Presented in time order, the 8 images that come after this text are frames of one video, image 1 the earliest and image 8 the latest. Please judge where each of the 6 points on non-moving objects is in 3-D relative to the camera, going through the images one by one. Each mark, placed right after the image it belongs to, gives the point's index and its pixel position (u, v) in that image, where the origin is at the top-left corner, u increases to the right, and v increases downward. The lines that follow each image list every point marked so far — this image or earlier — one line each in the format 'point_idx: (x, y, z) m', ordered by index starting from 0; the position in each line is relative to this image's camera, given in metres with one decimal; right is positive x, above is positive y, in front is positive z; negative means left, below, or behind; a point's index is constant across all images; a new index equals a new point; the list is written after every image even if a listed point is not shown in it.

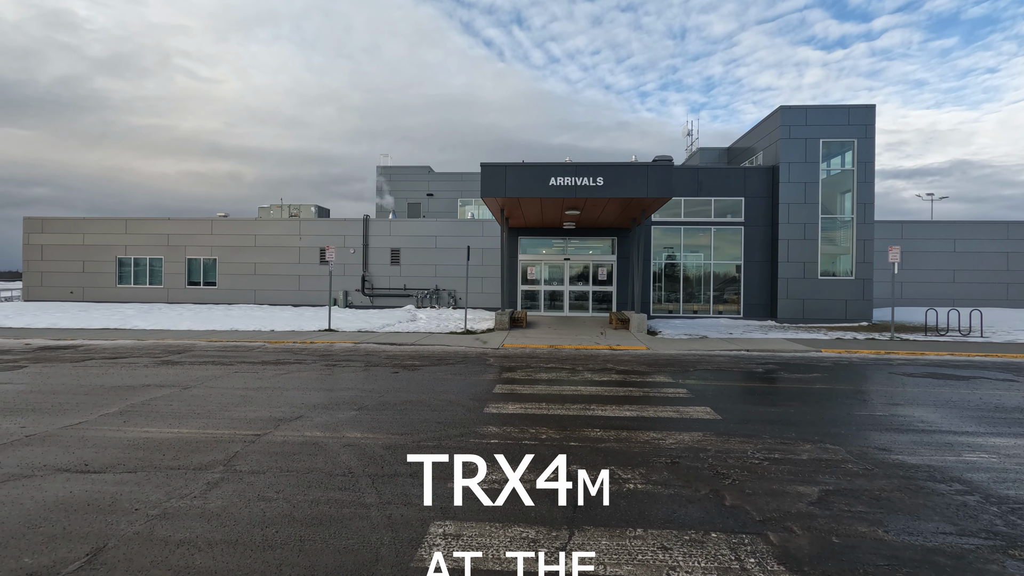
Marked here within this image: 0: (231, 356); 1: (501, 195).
0: (-6.1, -1.5, +11.6) m
1: (-0.3, +2.5, +14.4) m
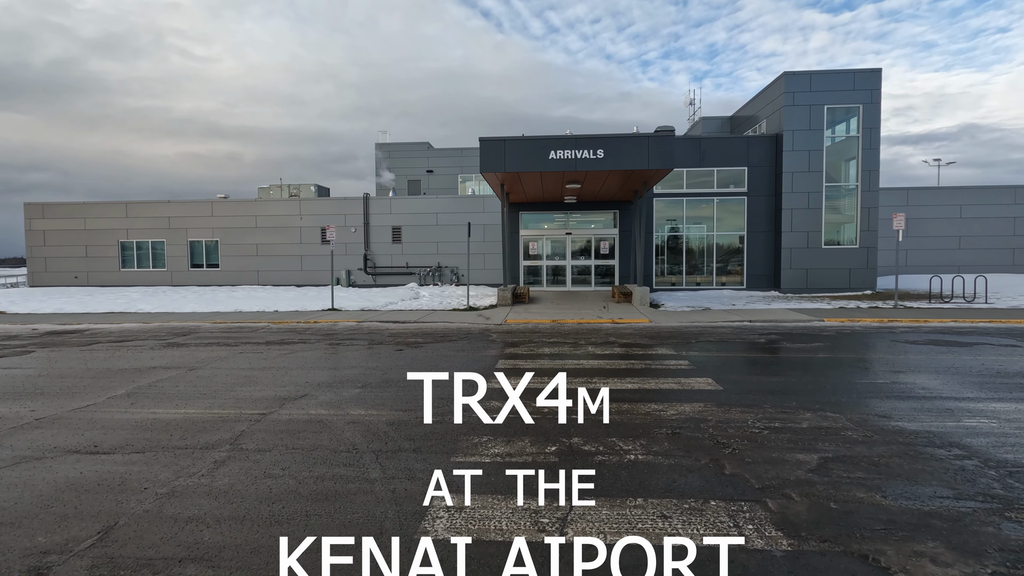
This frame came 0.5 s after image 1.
0: (-6.1, -1.1, +11.6) m
1: (-0.3, +3.2, +14.3) m
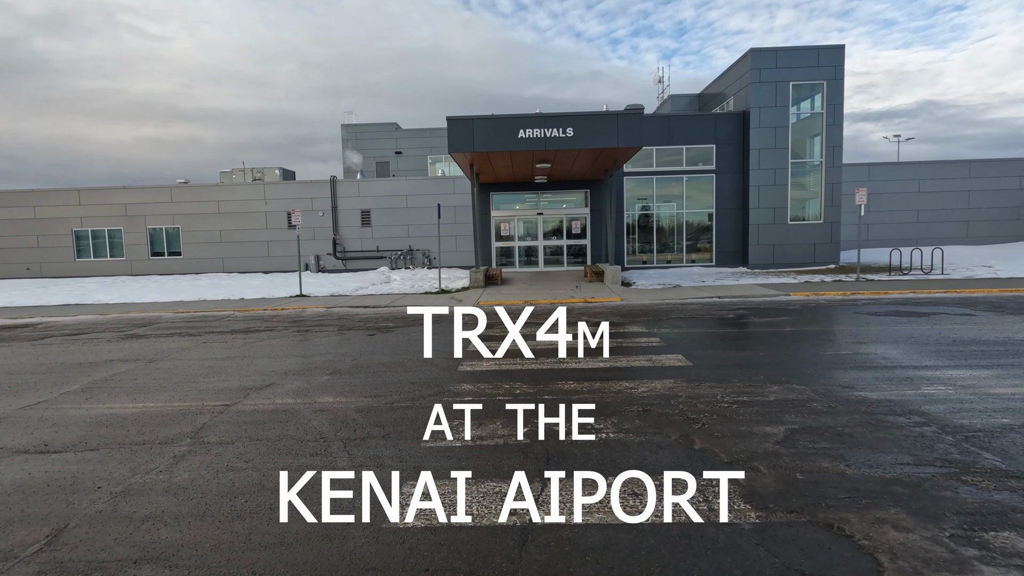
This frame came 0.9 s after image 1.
0: (-6.6, -0.8, +11.3) m
1: (-1.2, +3.7, +14.0) m
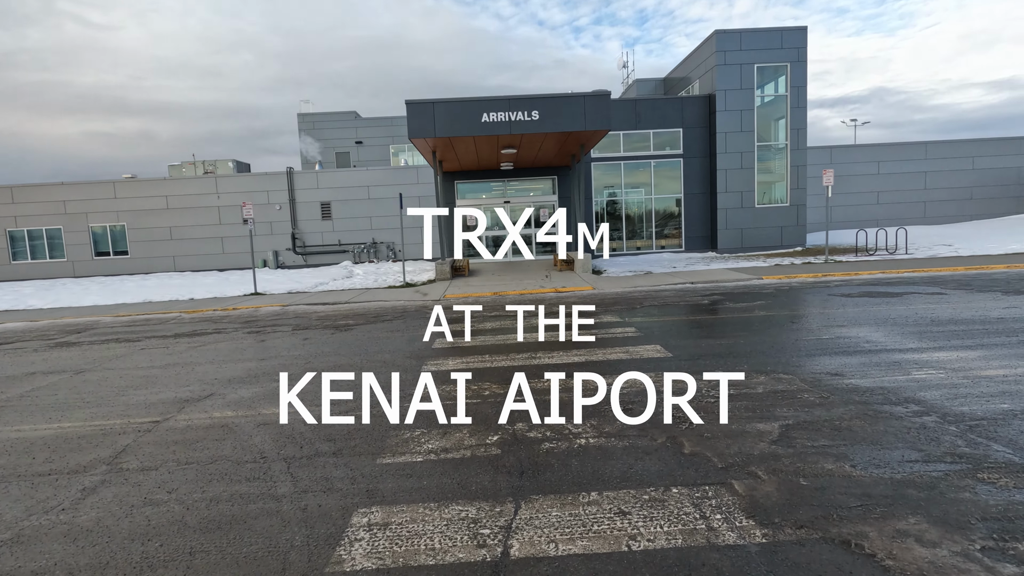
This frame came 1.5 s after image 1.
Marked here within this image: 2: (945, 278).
0: (-7.3, -0.8, +10.4) m
1: (-2.1, +3.9, +13.4) m
2: (+9.4, +0.2, +11.5) m
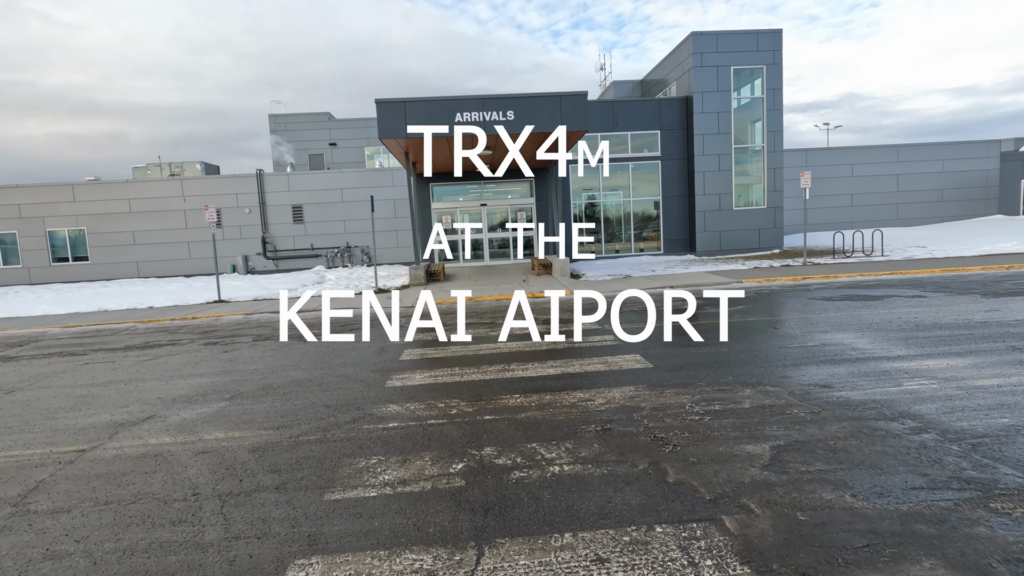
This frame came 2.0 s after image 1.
0: (-7.7, -1.0, +9.7) m
1: (-2.7, +3.7, +12.9) m
2: (+8.9, +0.2, +11.5) m
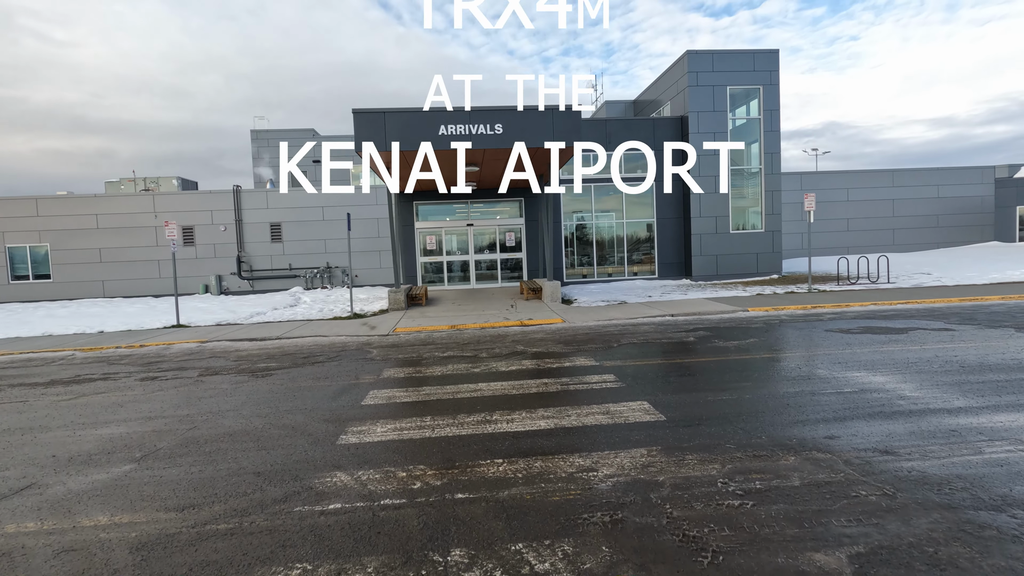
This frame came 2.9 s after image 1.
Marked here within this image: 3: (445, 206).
0: (-8.0, -1.4, +8.4) m
1: (-2.9, +3.1, +11.9) m
2: (+8.6, -0.4, +10.6) m
3: (-2.4, +3.0, +19.0) m
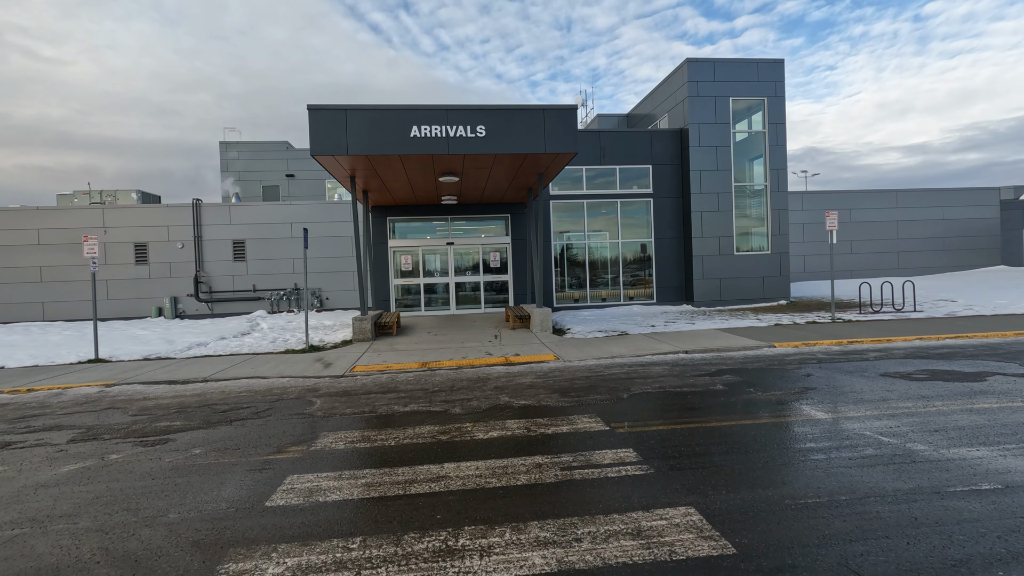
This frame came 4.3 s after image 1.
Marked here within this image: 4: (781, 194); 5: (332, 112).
0: (-8.2, -1.8, +6.3) m
1: (-3.2, +2.6, +10.1) m
2: (+8.3, -1.0, +8.9) m
3: (-2.9, +2.1, +17.2) m
4: (+9.5, +3.3, +18.7) m
5: (-3.3, +3.3, +10.1) m
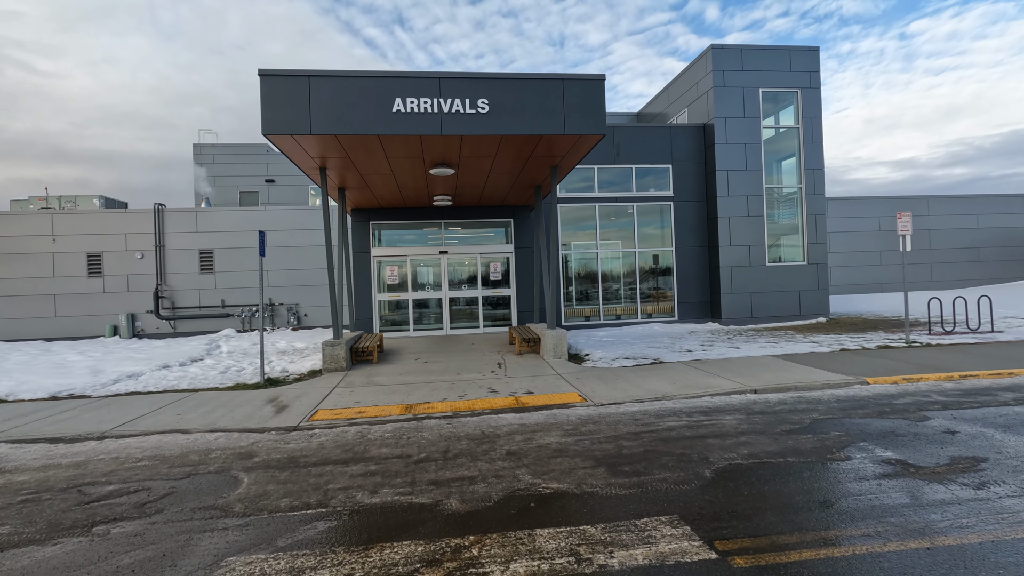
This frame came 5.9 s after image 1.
0: (-8.0, -1.9, +3.9) m
1: (-3.1, +2.3, +7.9) m
2: (+8.5, -1.2, +6.8) m
3: (-2.8, +1.7, +15.0) m
4: (+9.5, +2.8, +16.6) m
5: (-3.2, +3.1, +7.8) m
